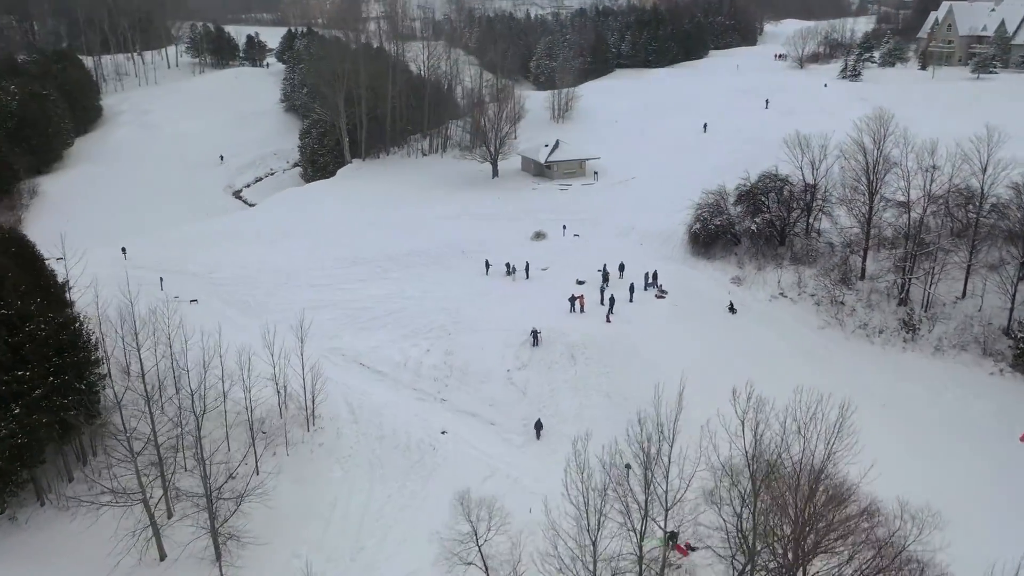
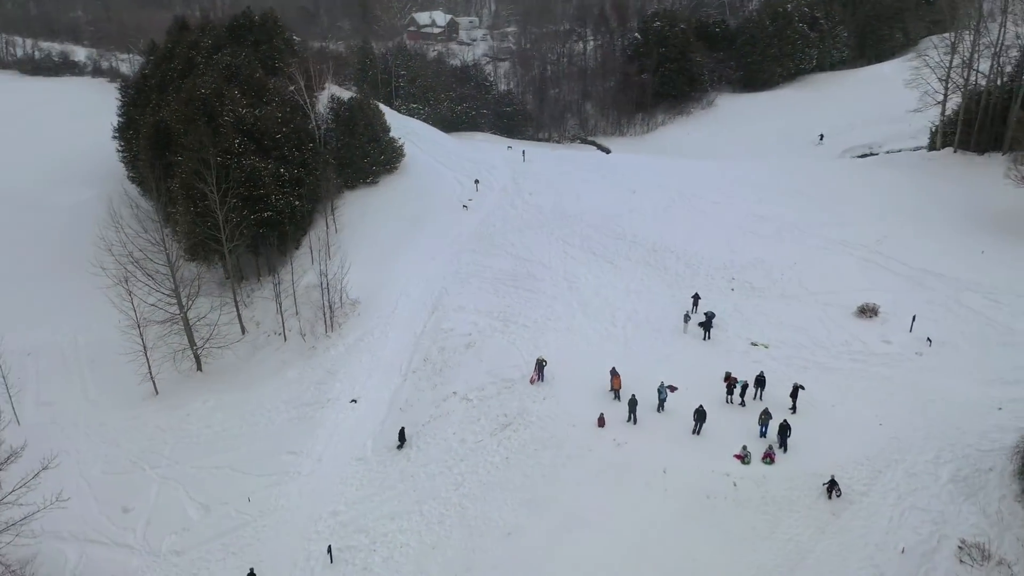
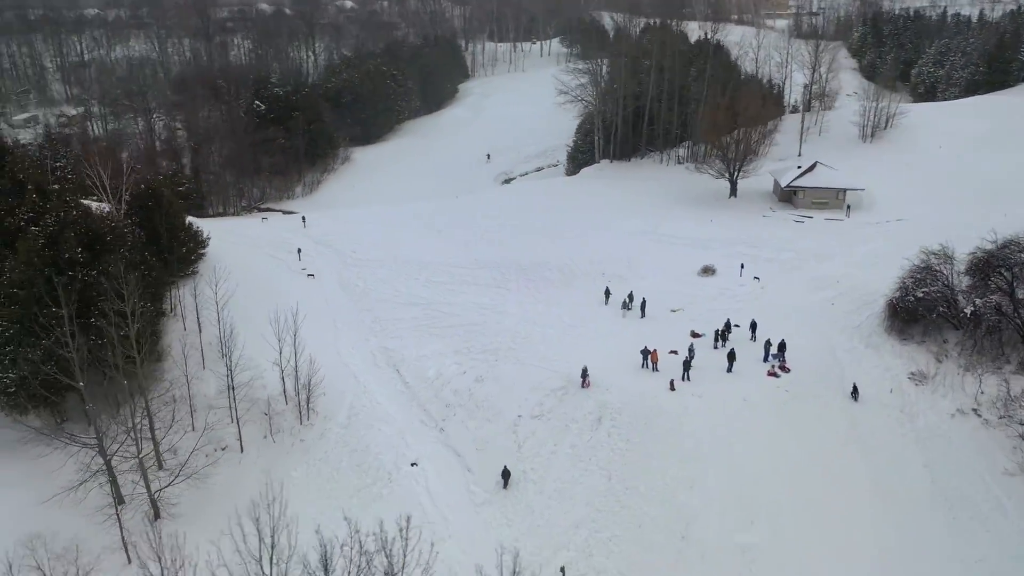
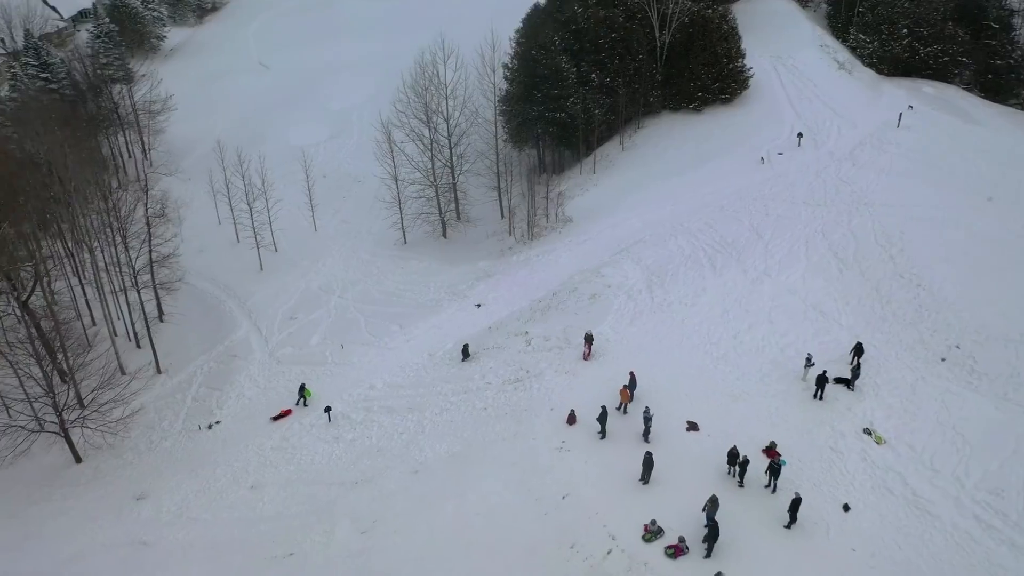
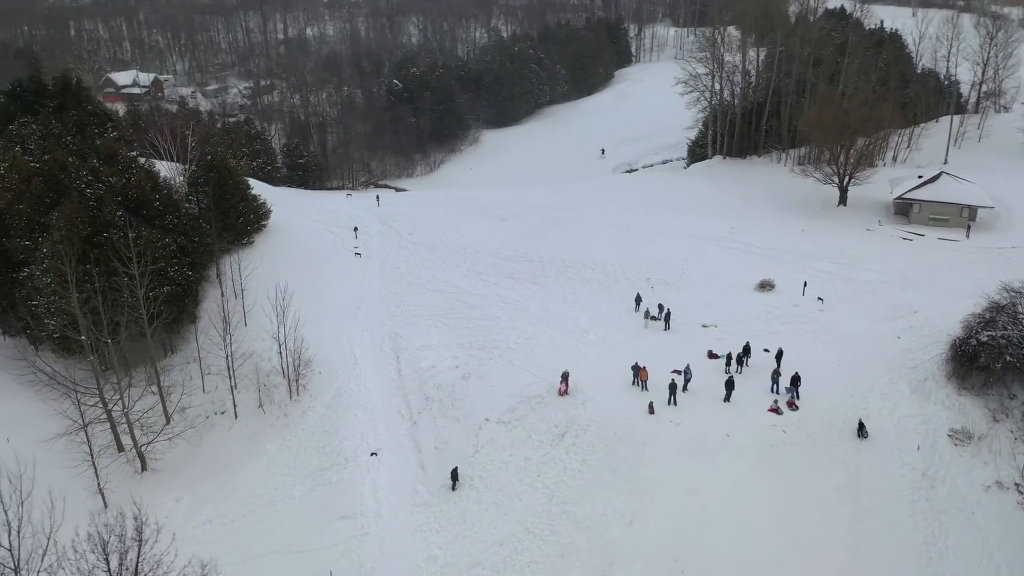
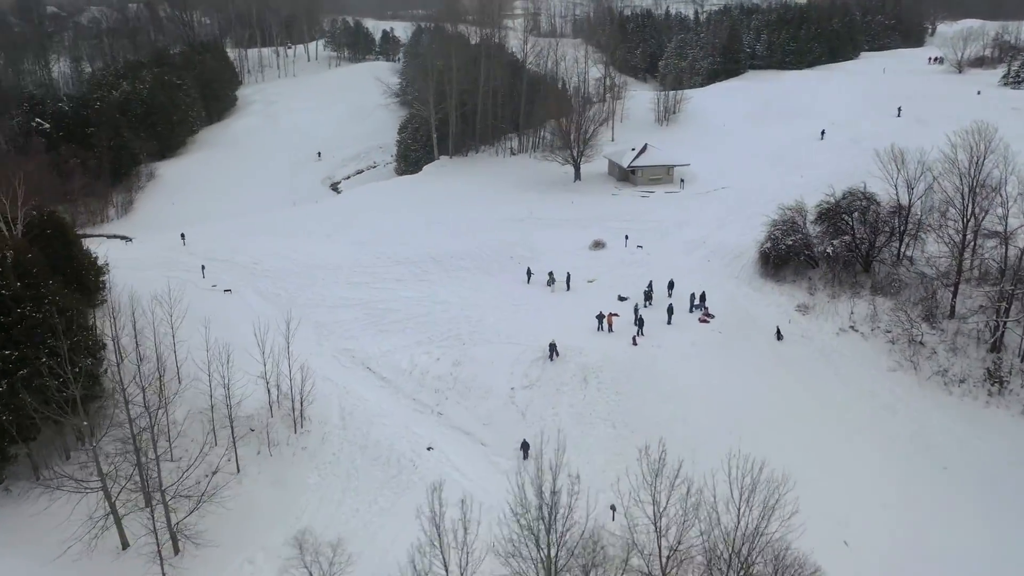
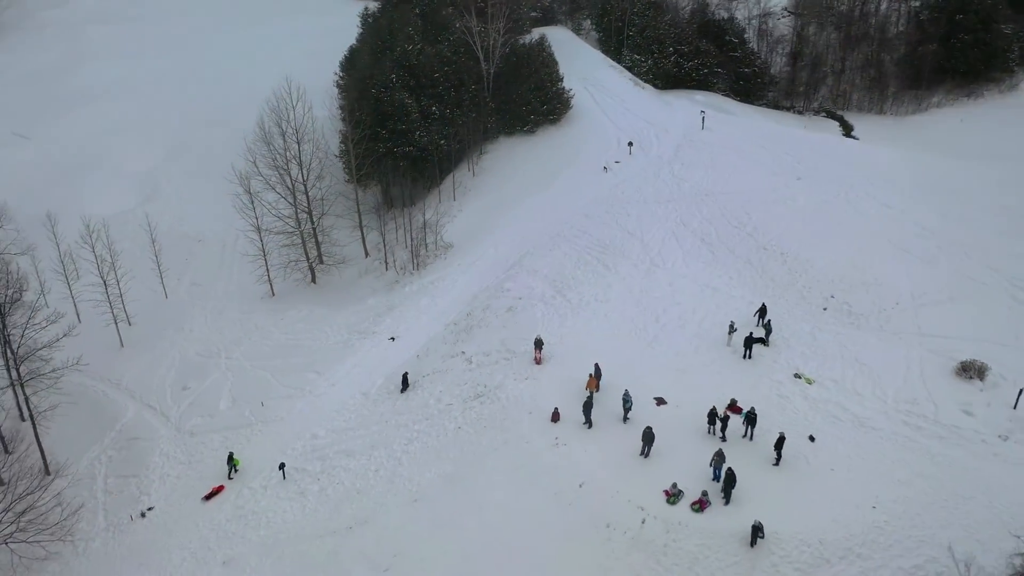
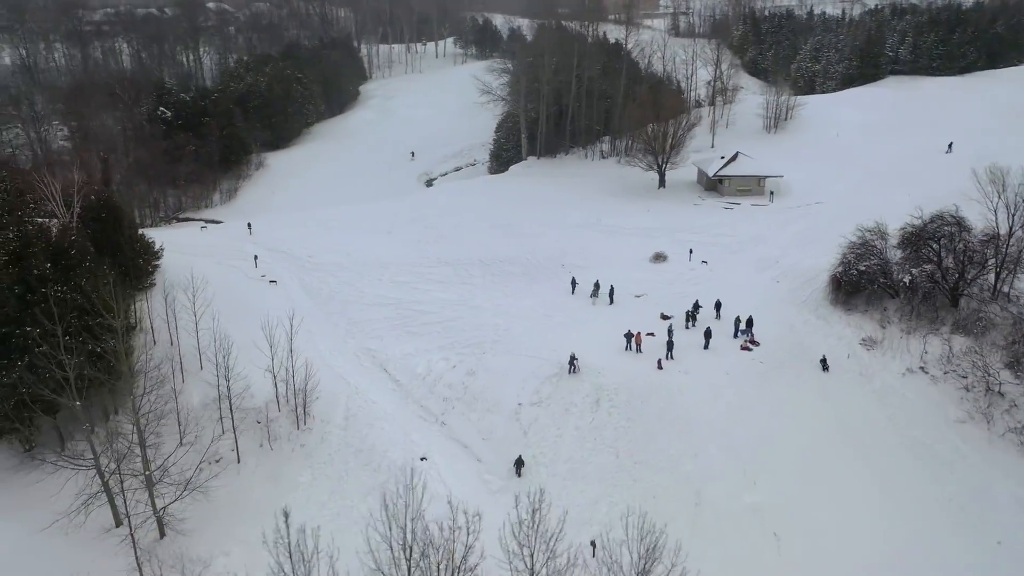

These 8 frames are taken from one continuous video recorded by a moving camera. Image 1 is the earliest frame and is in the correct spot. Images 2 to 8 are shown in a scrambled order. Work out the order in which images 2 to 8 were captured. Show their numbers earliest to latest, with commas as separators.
6, 8, 3, 5, 2, 7, 4
